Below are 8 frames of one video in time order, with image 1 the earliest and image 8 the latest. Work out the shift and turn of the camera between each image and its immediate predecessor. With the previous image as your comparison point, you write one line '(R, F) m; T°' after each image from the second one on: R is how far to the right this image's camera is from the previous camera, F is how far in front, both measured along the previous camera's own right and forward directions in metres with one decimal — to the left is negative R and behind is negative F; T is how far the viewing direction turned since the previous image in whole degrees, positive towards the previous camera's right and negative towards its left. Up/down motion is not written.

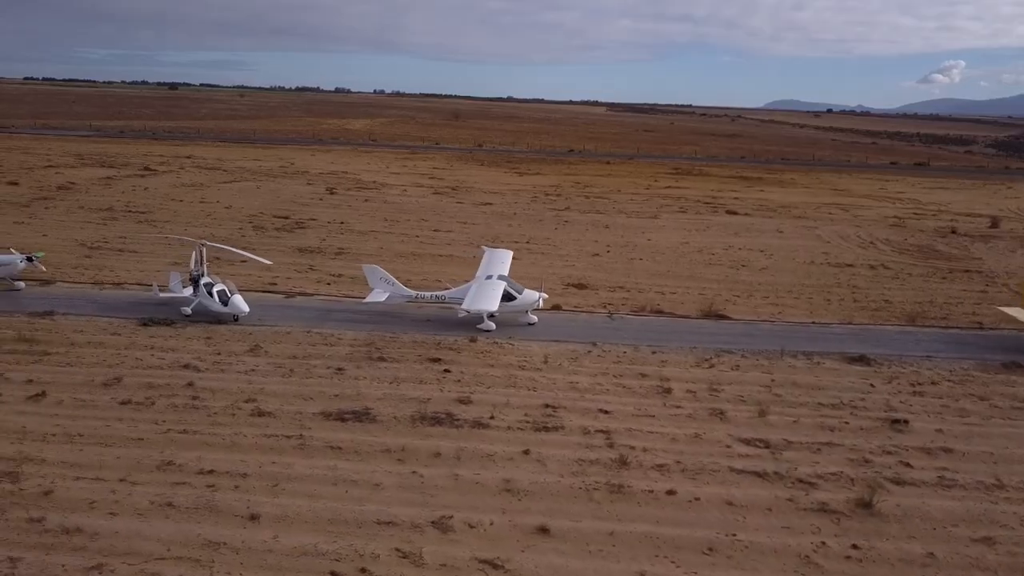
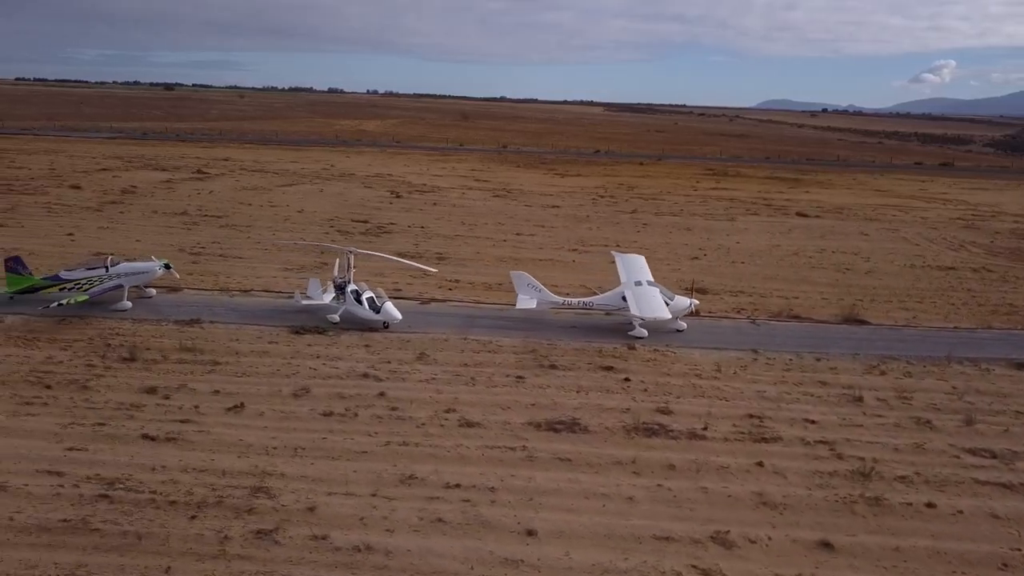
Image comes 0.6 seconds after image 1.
(-3.7, +0.2) m; 0°
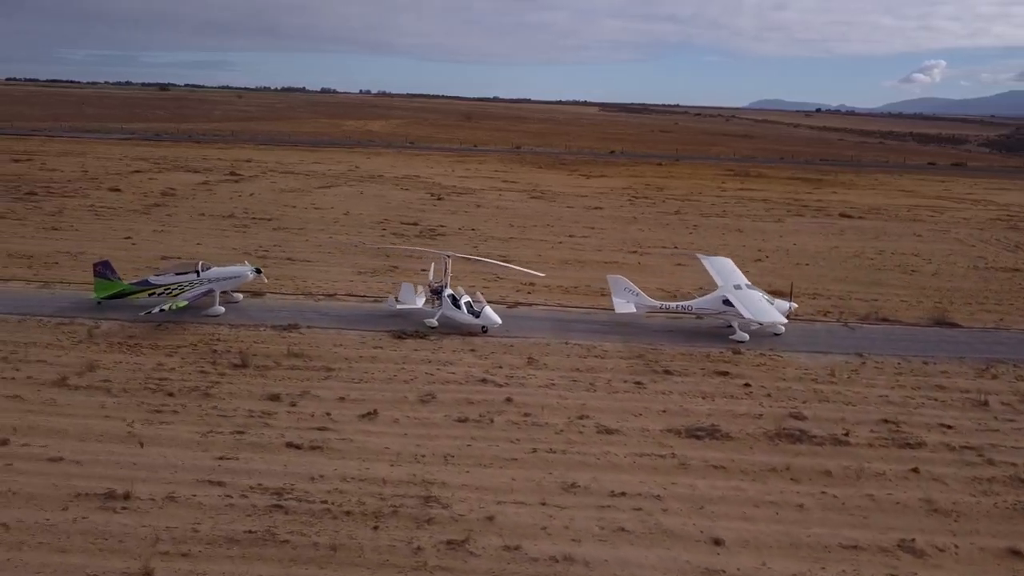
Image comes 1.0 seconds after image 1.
(-2.5, +0.1) m; 0°
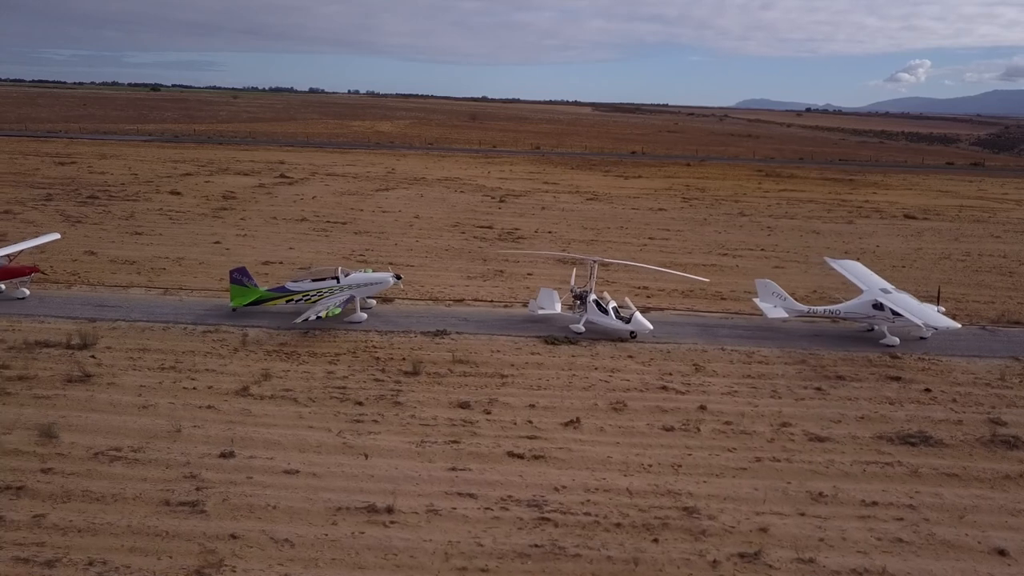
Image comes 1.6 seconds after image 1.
(-3.7, +0.1) m; +1°
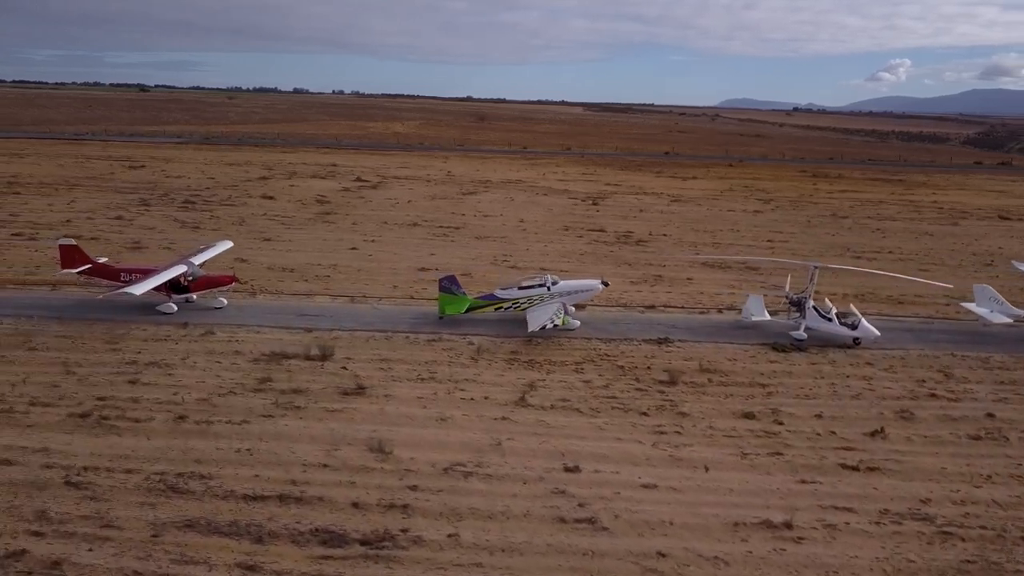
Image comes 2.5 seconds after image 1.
(-5.5, +0.2) m; +1°
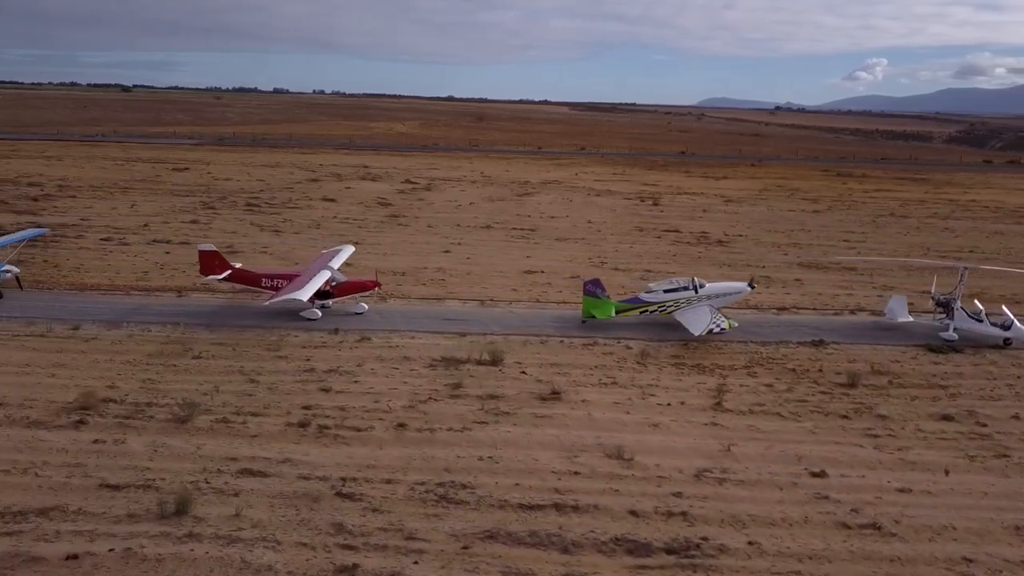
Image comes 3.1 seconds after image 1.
(-4.0, +0.1) m; +1°
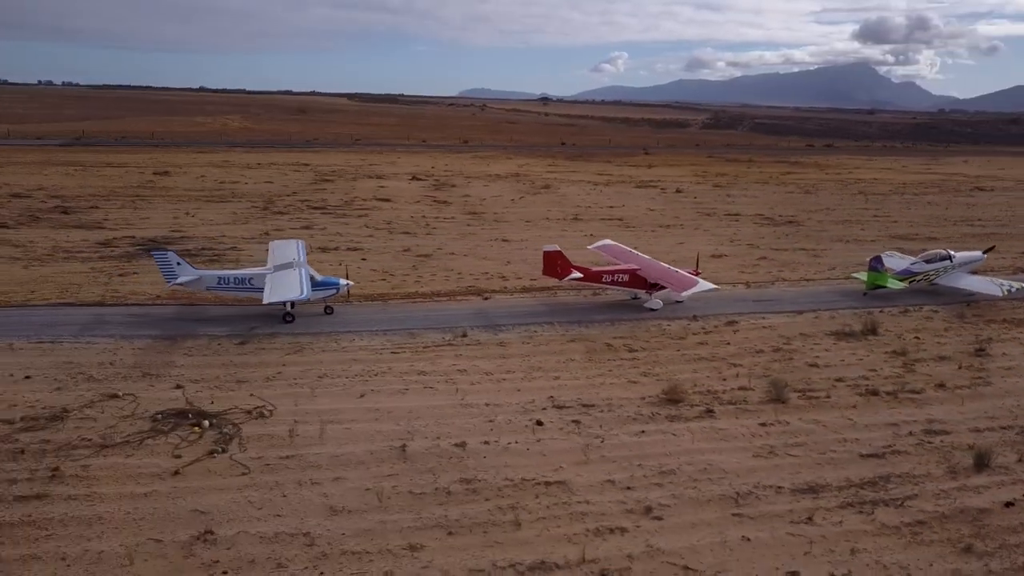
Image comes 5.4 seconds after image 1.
(-13.9, +0.6) m; +15°
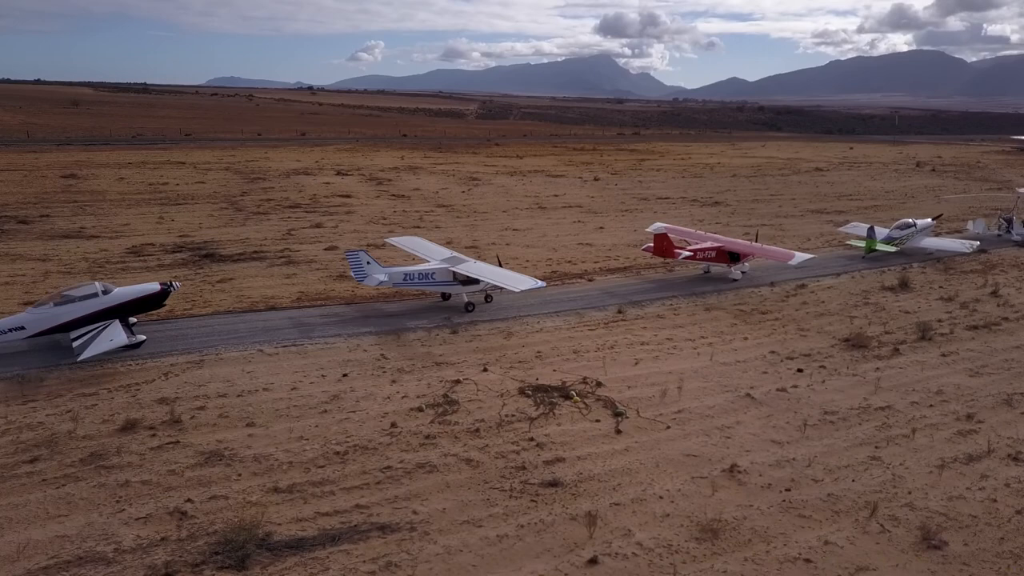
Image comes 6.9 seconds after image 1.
(-9.3, -0.8) m; +16°
